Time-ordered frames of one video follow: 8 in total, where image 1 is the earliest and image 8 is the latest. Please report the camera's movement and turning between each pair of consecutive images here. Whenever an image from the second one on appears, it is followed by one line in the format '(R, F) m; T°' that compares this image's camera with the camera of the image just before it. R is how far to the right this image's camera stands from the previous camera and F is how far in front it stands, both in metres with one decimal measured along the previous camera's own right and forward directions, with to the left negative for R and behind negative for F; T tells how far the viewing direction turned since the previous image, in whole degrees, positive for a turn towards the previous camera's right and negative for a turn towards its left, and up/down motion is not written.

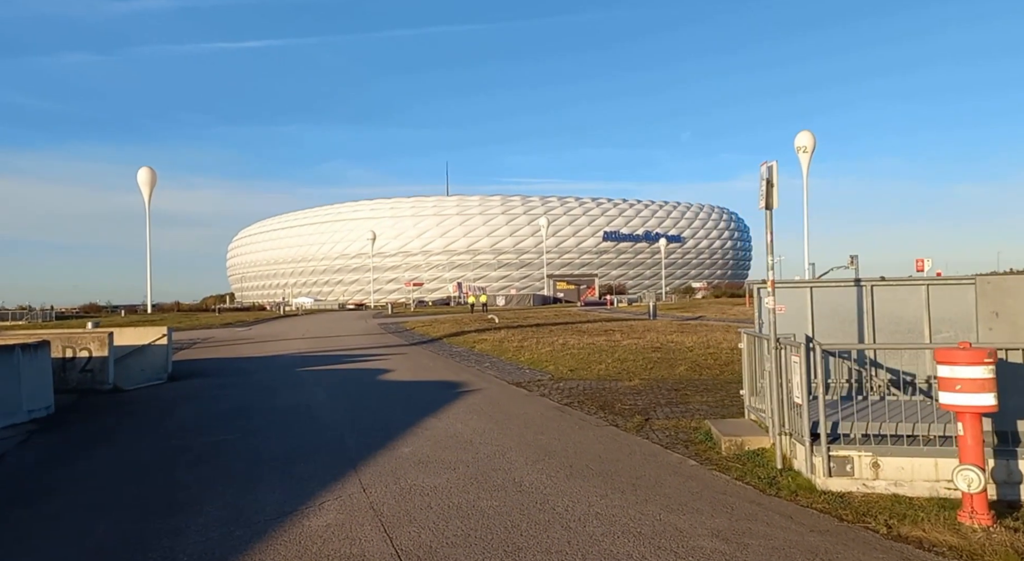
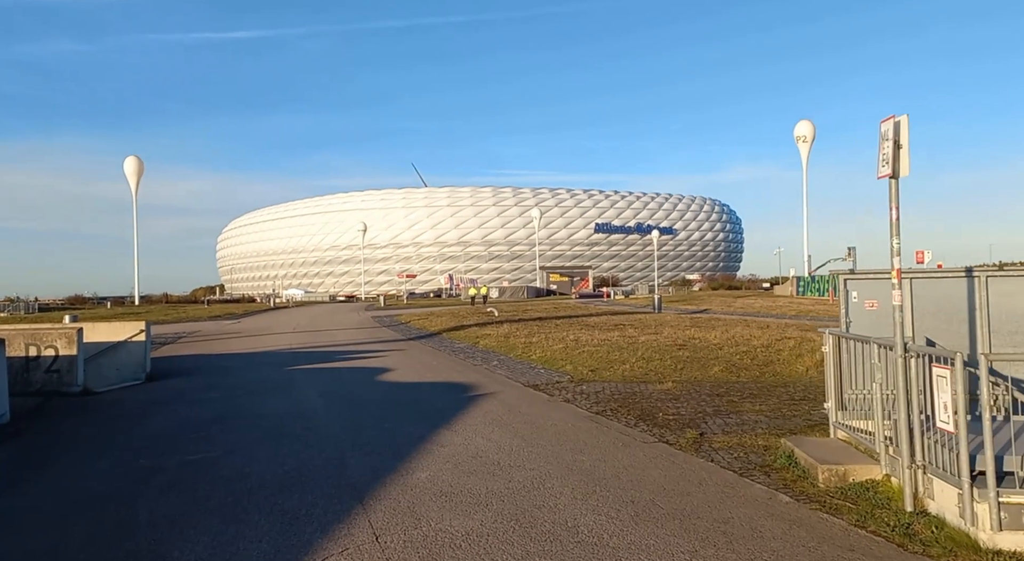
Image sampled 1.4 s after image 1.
(-0.5, +1.4) m; +1°
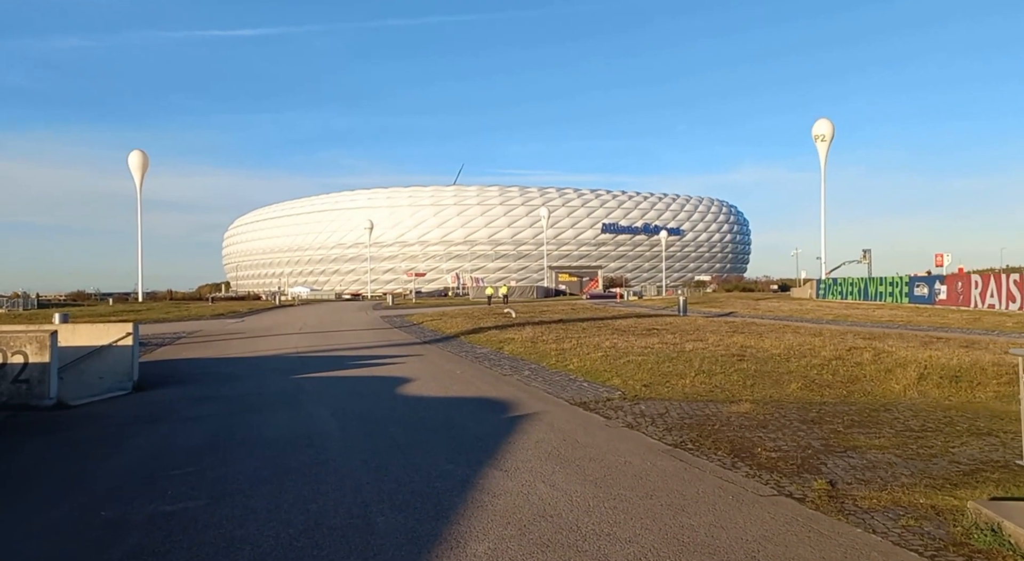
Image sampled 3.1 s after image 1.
(-0.6, +1.8) m; 0°
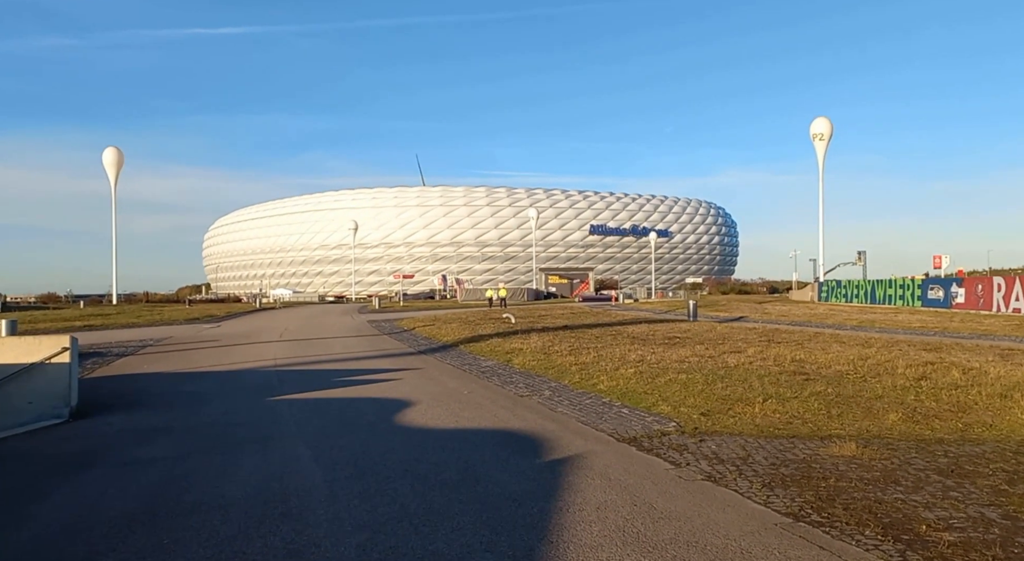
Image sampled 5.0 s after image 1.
(-0.6, +2.2) m; +1°
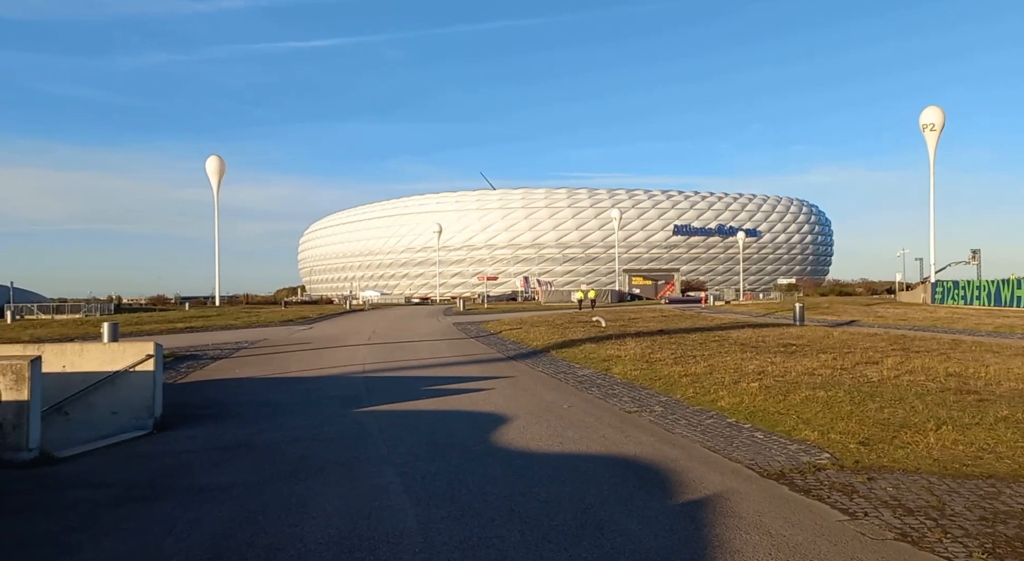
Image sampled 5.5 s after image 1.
(-0.4, +1.2) m; -7°
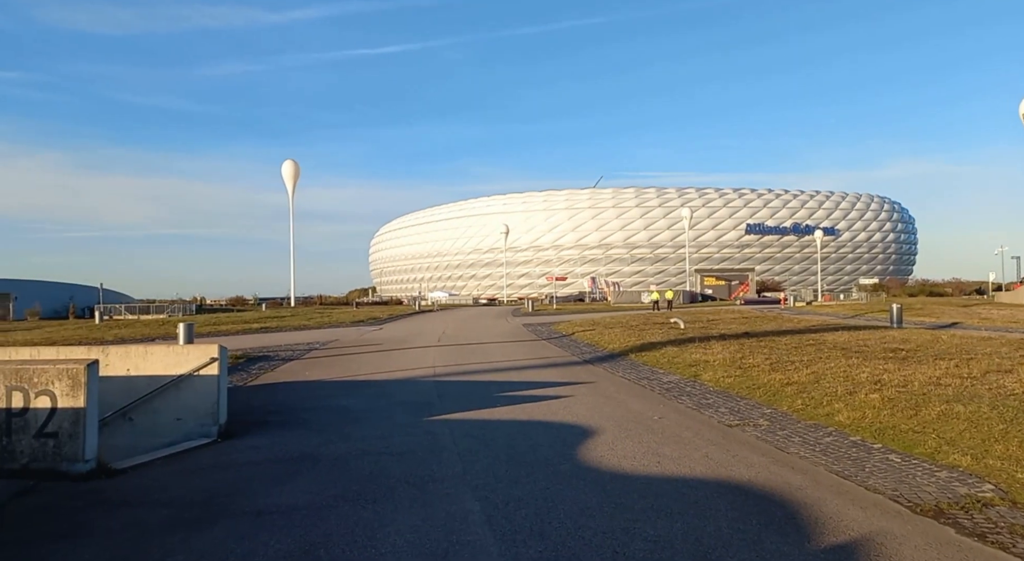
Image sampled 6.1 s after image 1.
(-0.3, +0.9) m; -5°
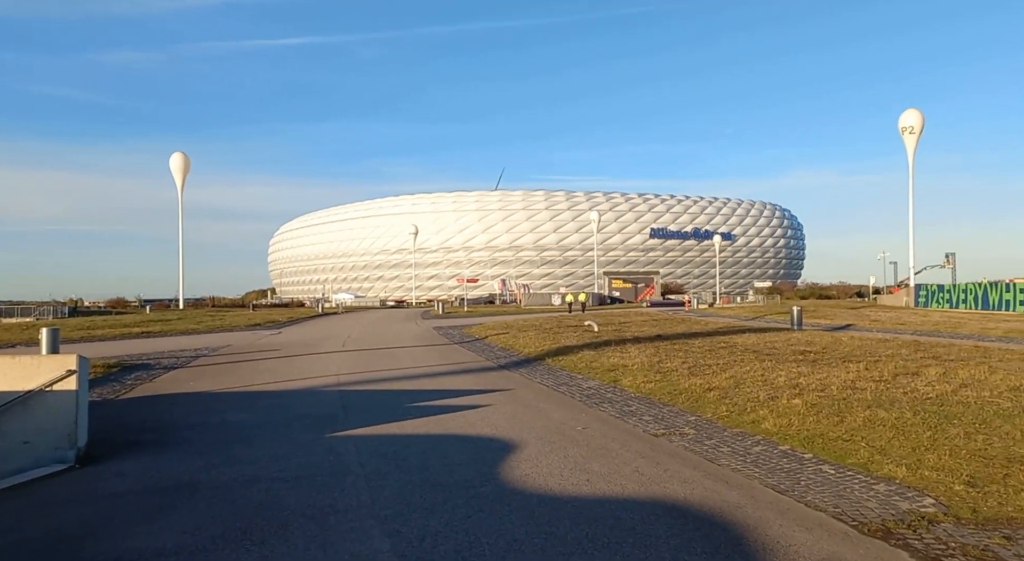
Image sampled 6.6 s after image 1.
(-0.1, +0.8) m; +8°
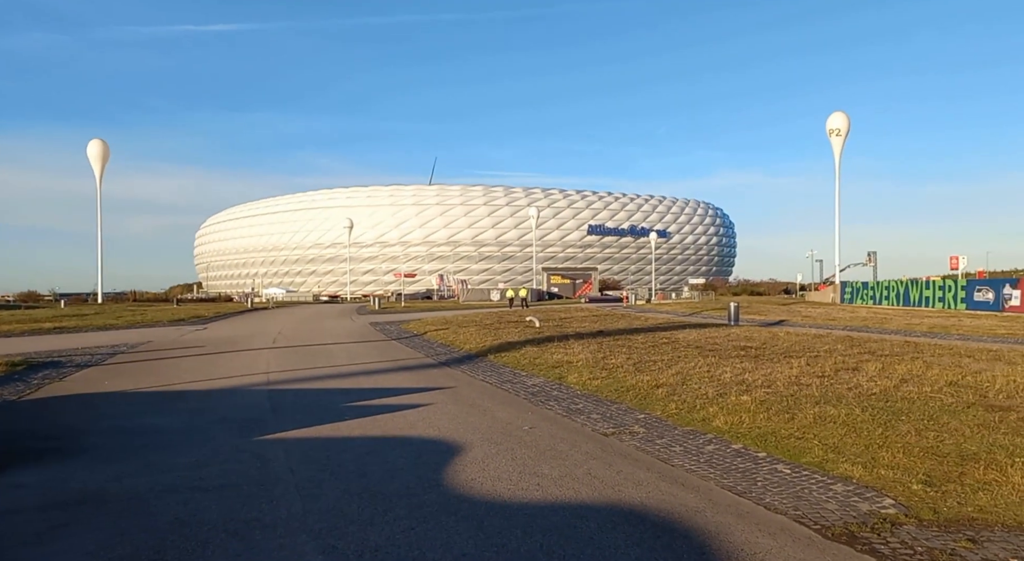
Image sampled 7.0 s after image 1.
(-0.1, +0.5) m; +5°
